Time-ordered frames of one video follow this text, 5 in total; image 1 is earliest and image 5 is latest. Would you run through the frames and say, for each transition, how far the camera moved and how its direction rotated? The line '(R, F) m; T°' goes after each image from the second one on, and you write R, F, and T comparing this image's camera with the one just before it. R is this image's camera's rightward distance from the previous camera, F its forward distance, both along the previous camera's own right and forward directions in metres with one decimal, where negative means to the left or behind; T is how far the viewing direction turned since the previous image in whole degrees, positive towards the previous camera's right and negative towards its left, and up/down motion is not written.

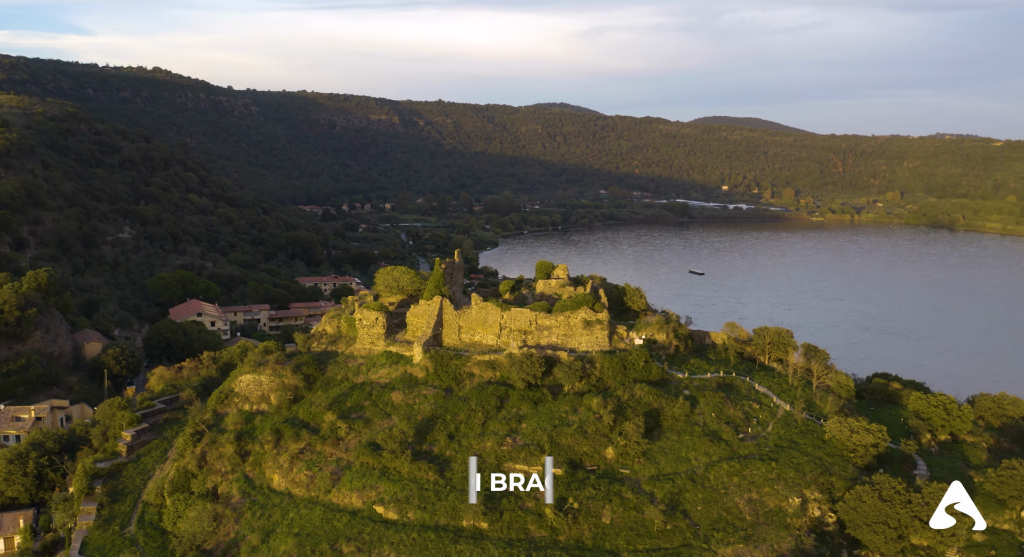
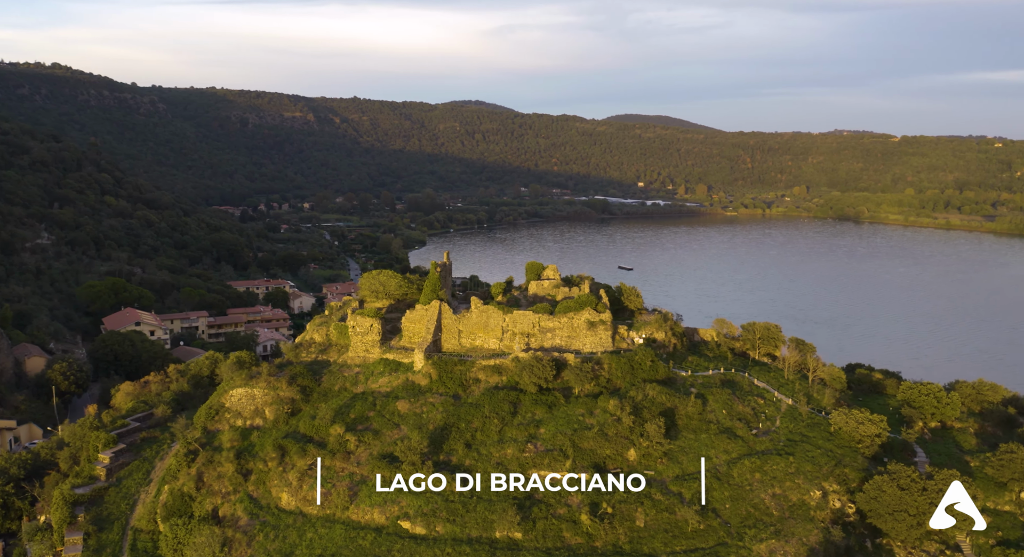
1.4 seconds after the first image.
(-3.1, +0.6) m; +6°
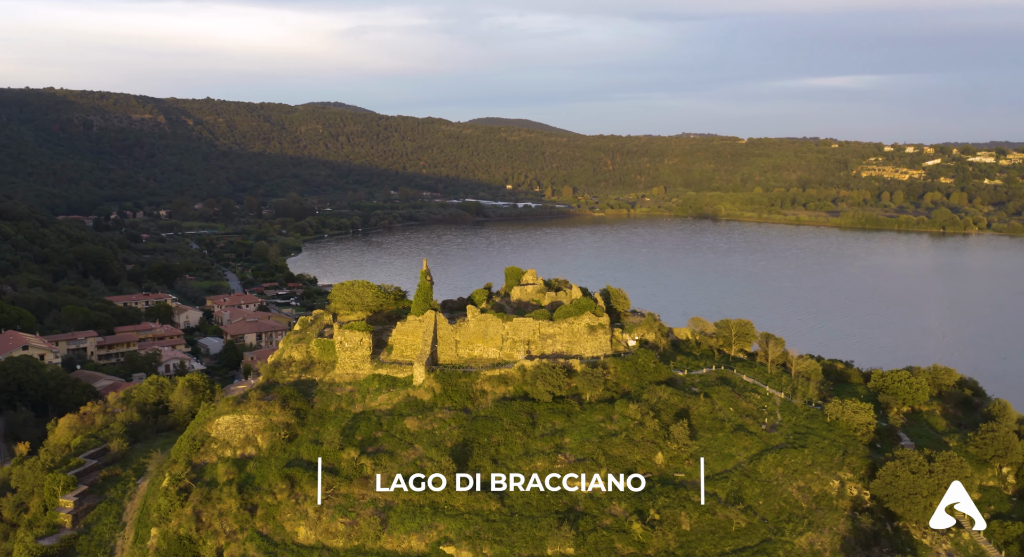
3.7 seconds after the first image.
(-4.7, +1.2) m; +10°
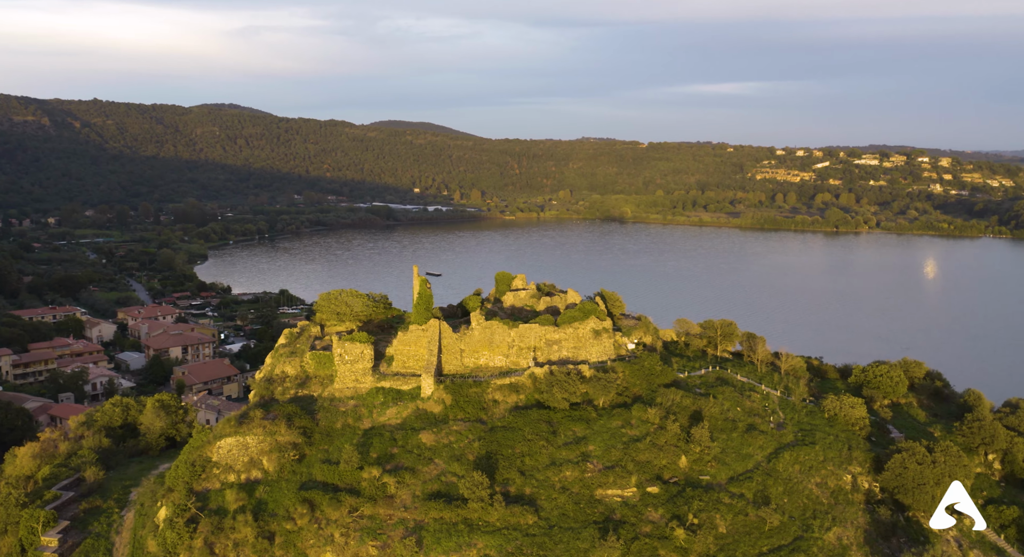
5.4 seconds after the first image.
(-3.4, +0.9) m; +7°
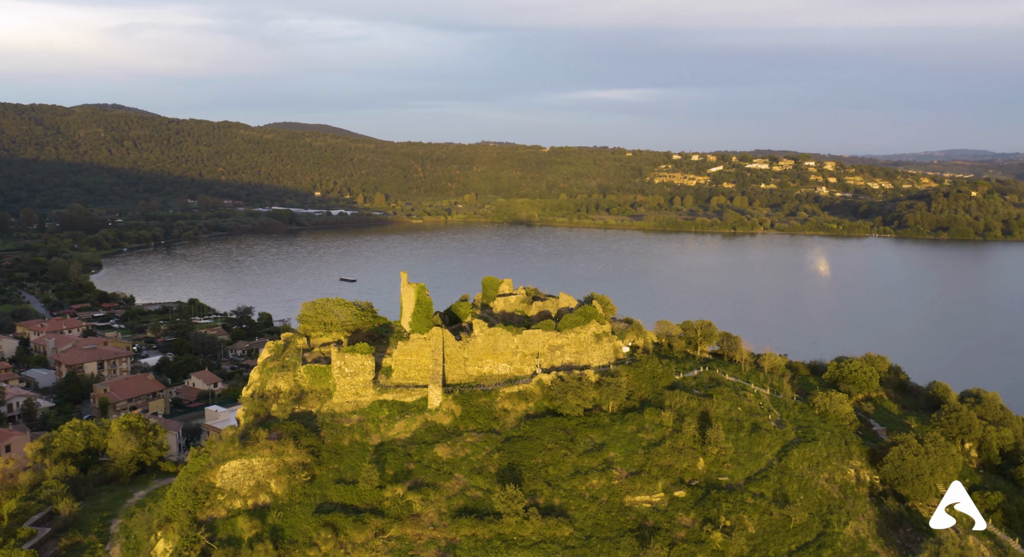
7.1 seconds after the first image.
(-3.3, +0.9) m; +7°
